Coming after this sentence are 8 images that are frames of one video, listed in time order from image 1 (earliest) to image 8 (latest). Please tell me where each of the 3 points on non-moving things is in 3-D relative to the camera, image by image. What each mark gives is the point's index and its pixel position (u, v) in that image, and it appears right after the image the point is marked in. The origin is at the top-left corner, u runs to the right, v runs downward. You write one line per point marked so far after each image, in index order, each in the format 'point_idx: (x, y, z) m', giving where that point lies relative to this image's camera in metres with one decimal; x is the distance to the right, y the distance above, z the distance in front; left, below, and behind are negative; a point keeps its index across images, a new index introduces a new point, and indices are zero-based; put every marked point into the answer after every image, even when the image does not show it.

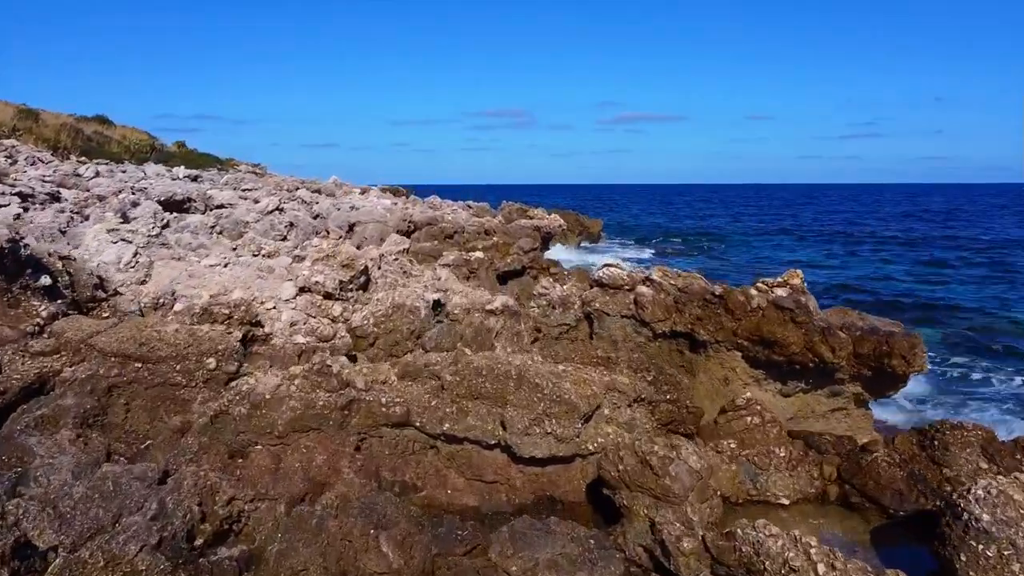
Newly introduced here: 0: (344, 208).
0: (-2.6, +1.3, +17.7) m
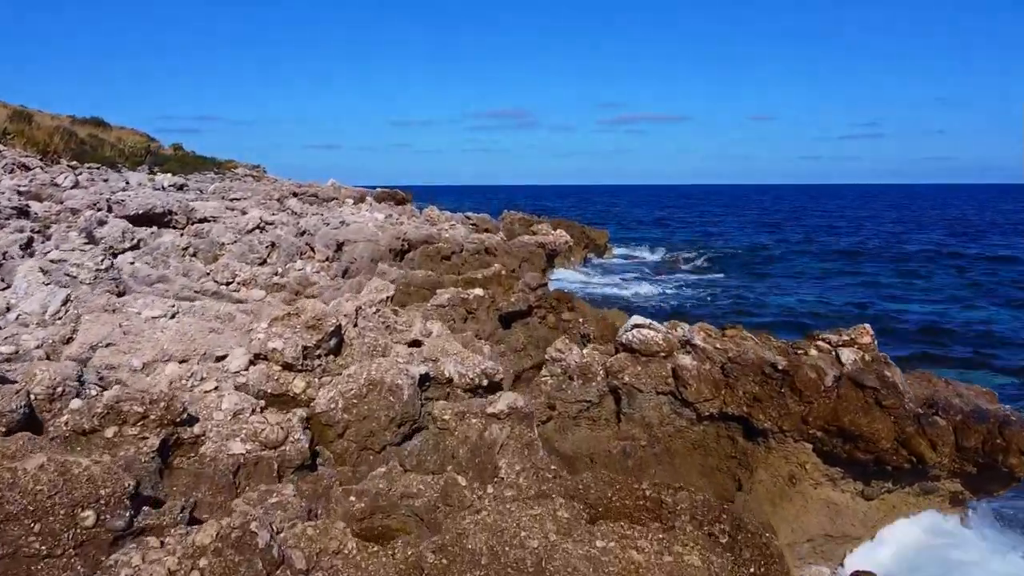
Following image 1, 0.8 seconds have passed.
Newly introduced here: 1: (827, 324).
0: (-2.6, +0.9, +16.4) m
1: (+3.9, -0.4, +14.0) m
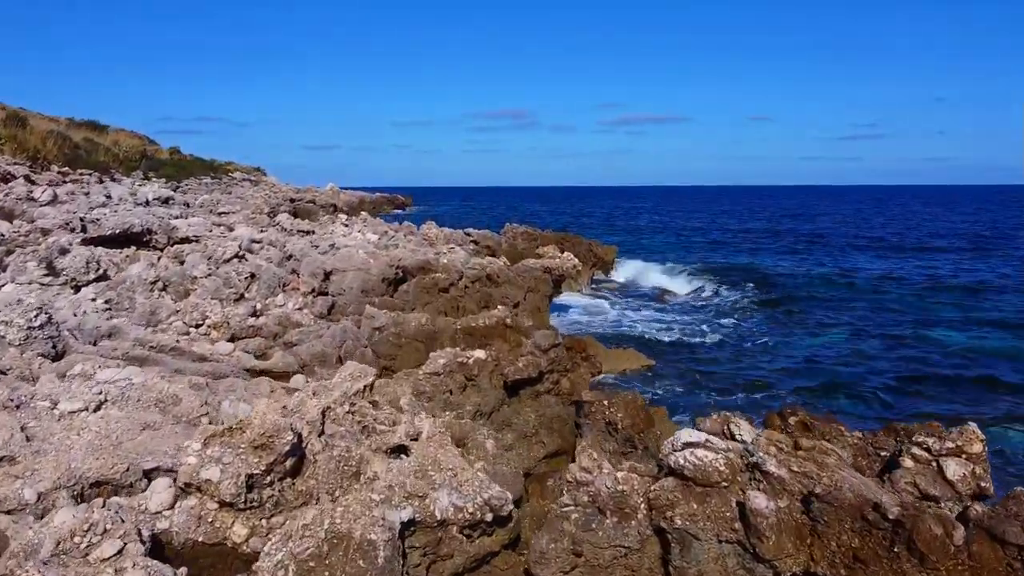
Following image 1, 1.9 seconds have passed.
0: (-2.6, +0.6, +15.2) m
1: (+4.0, -0.7, +12.8) m
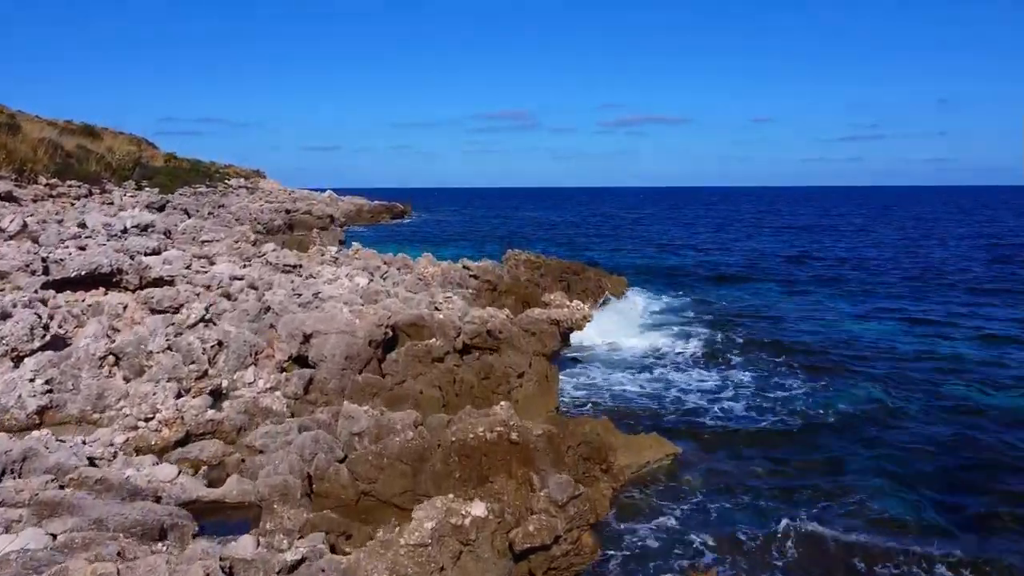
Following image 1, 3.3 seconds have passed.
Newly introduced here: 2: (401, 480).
0: (-2.5, -0.1, +13.6) m
1: (+4.0, -1.4, +11.3) m
2: (-0.7, -1.2, +7.0) m
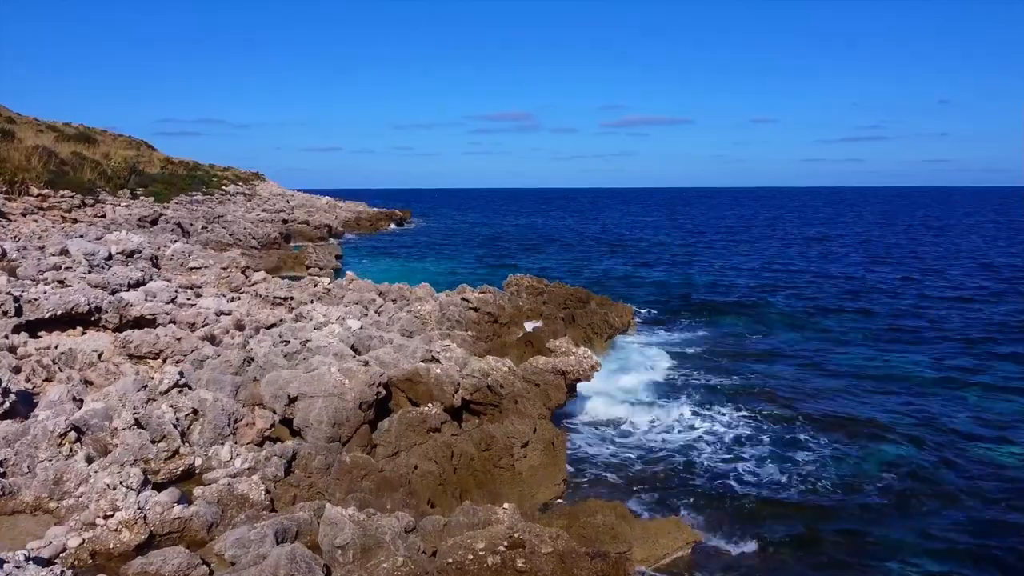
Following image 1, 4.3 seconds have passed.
0: (-2.5, -0.7, +12.7) m
1: (+4.0, -1.9, +10.3) m
2: (-0.7, -1.7, +6.0) m
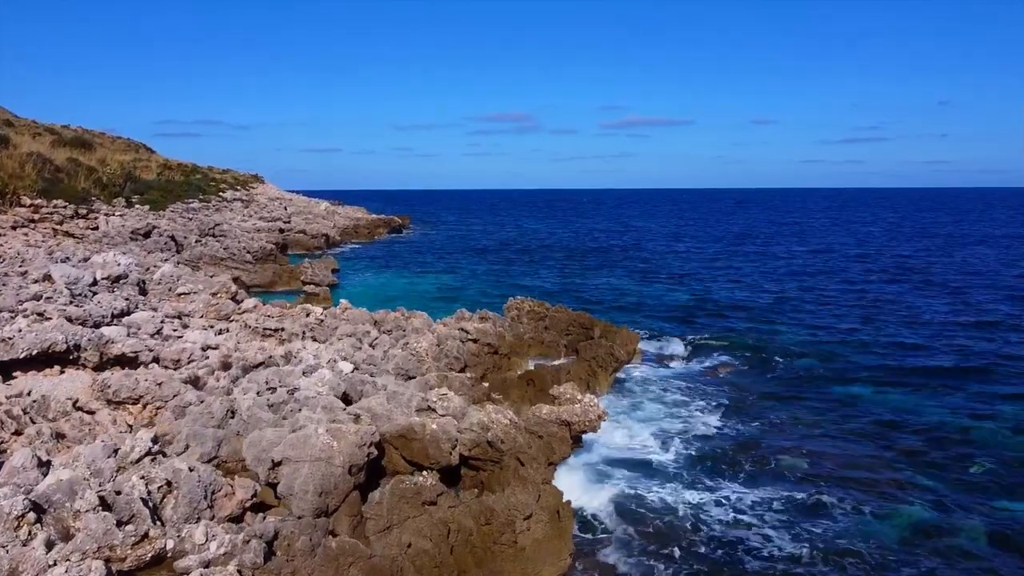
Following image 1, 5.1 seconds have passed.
0: (-2.5, -1.1, +11.9) m
1: (+4.0, -2.4, +9.5) m
2: (-0.6, -2.2, +5.2) m
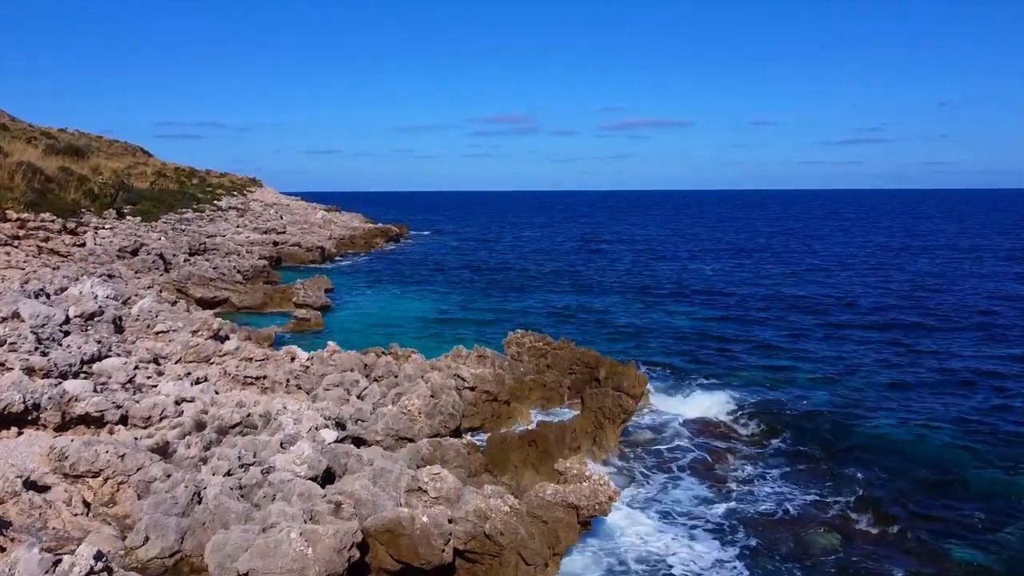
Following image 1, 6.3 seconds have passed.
0: (-2.5, -1.8, +10.6) m
1: (+4.1, -3.0, +8.2) m
2: (-0.6, -2.8, +3.9) m
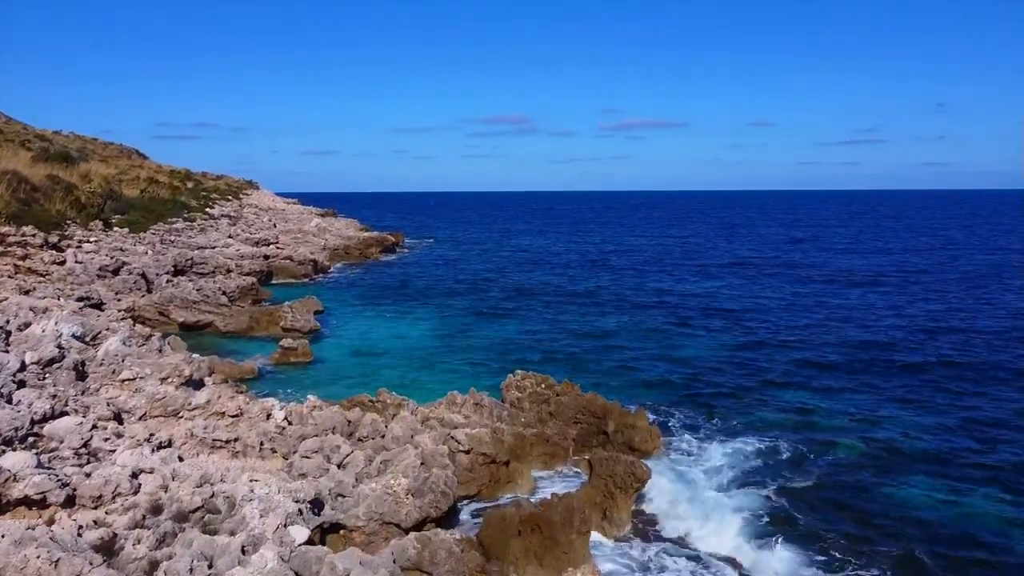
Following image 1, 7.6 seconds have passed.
0: (-2.5, -2.5, +8.9) m
1: (+4.1, -3.7, +6.5) m
2: (-0.6, -3.5, +2.2) m
